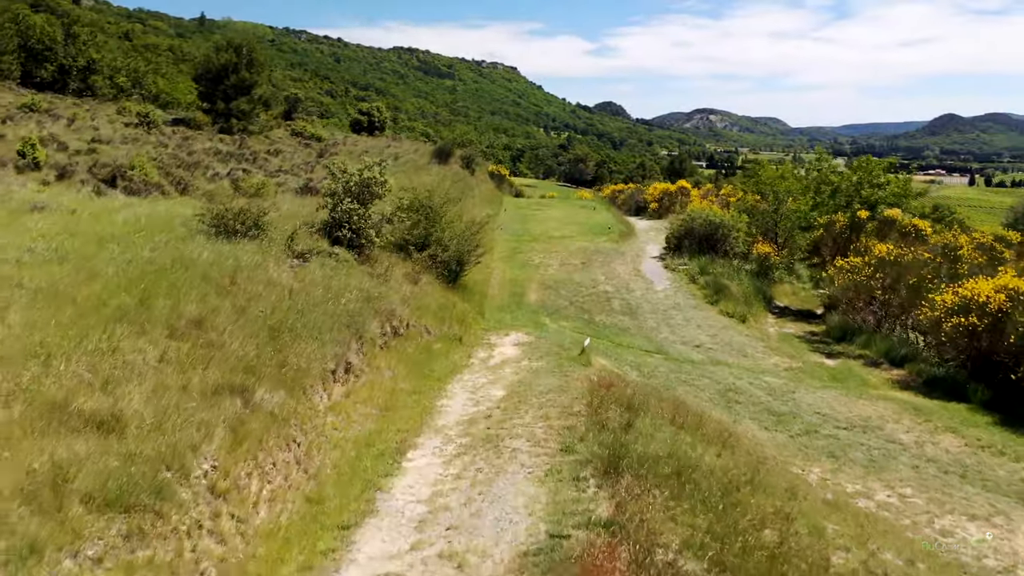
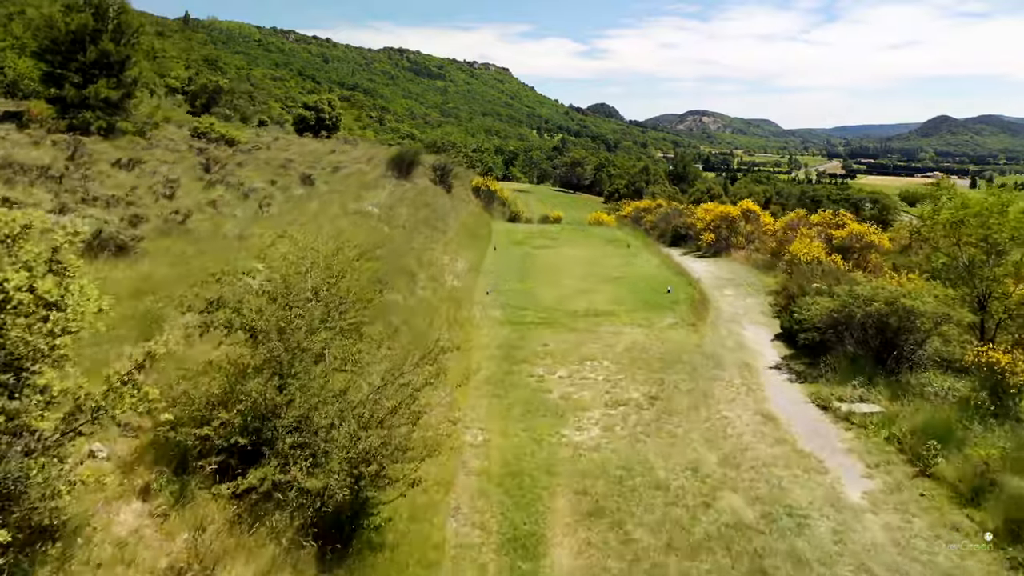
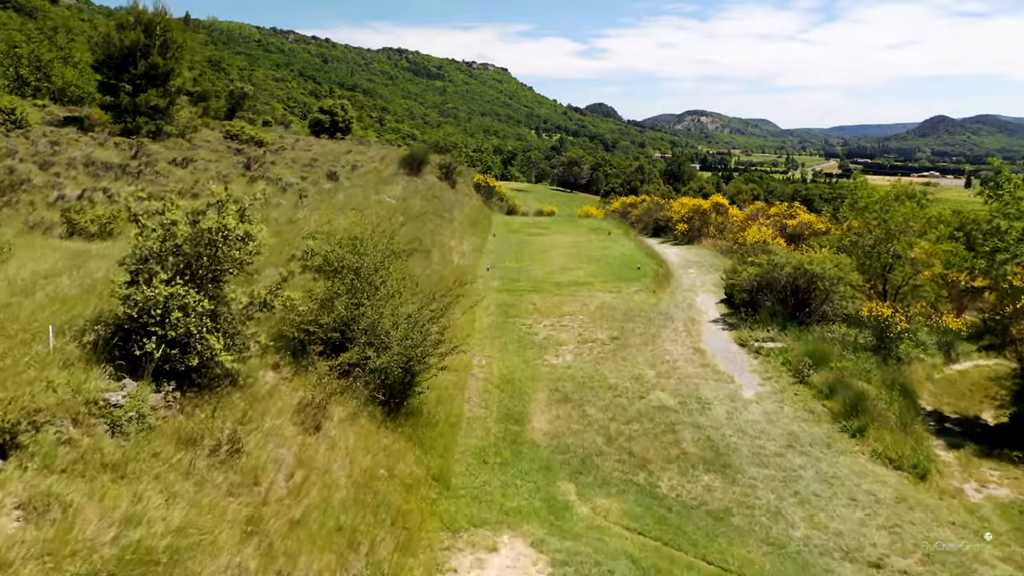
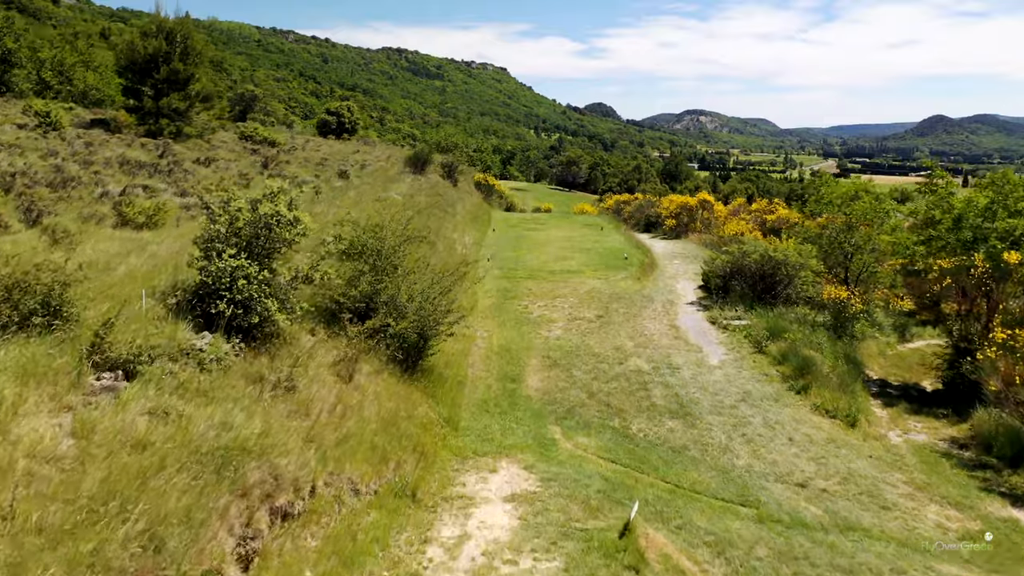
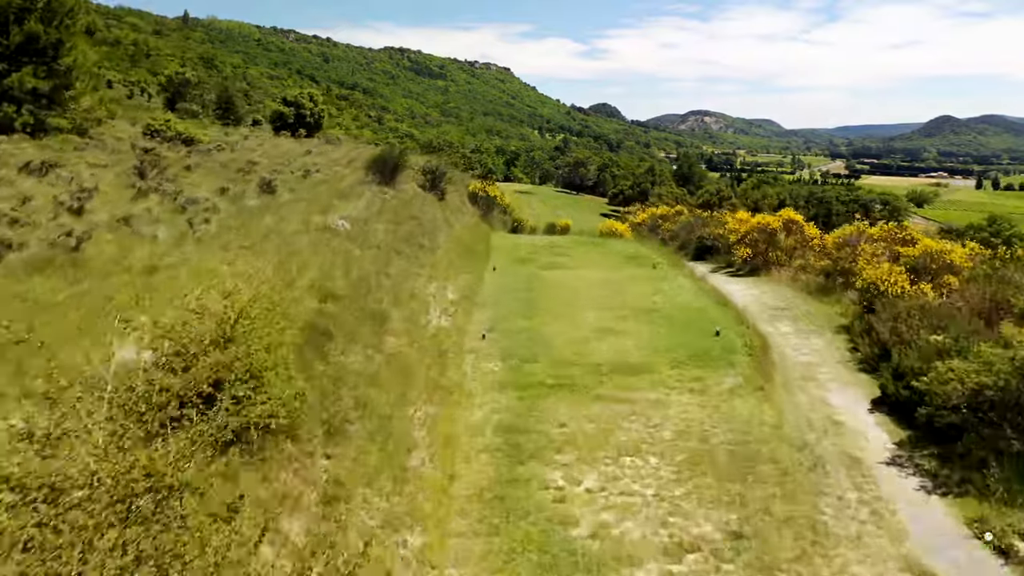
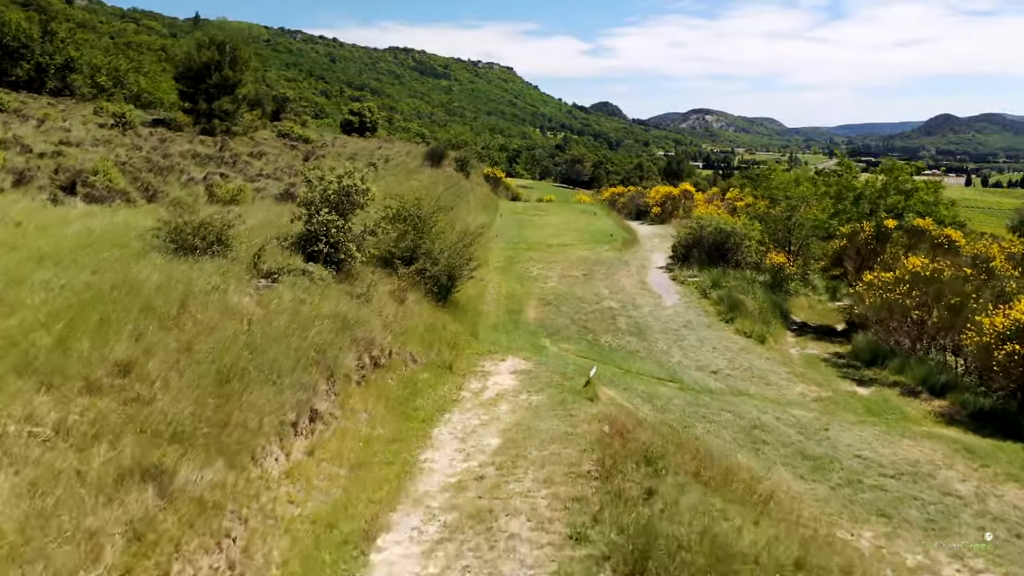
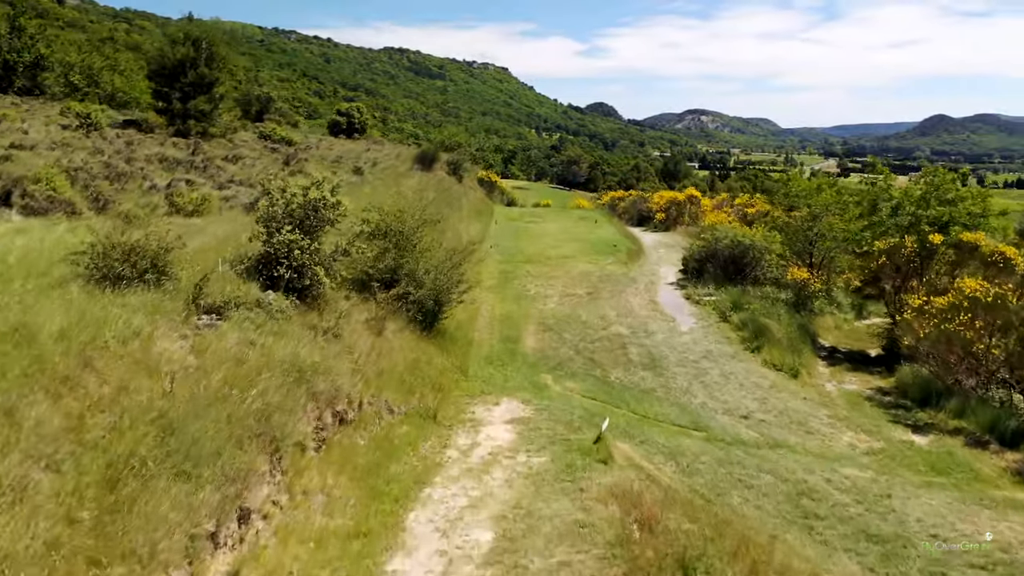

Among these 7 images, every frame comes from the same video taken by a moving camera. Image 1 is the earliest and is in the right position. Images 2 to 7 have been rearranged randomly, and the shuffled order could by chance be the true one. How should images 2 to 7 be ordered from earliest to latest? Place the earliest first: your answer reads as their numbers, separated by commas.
6, 7, 4, 3, 2, 5
